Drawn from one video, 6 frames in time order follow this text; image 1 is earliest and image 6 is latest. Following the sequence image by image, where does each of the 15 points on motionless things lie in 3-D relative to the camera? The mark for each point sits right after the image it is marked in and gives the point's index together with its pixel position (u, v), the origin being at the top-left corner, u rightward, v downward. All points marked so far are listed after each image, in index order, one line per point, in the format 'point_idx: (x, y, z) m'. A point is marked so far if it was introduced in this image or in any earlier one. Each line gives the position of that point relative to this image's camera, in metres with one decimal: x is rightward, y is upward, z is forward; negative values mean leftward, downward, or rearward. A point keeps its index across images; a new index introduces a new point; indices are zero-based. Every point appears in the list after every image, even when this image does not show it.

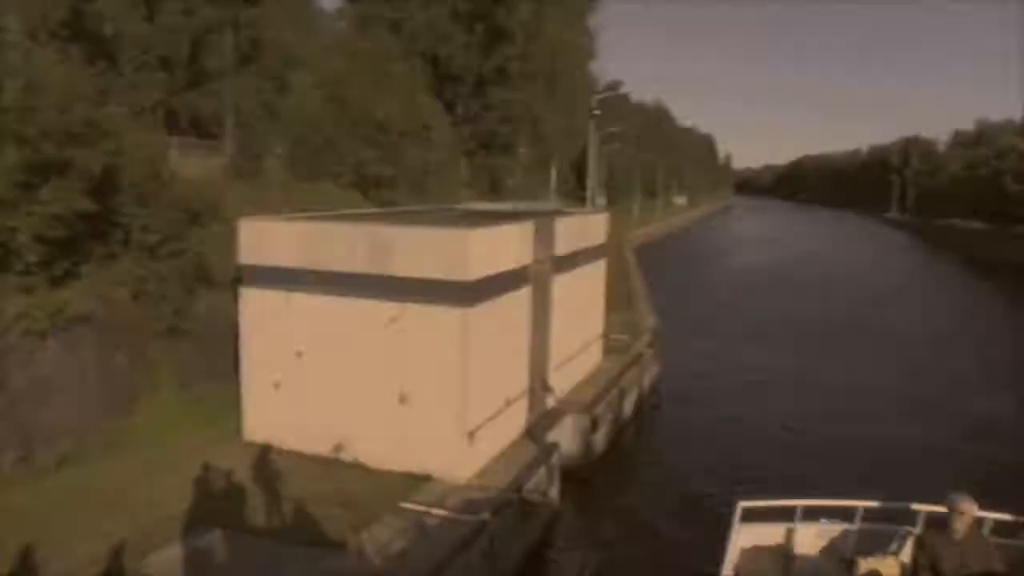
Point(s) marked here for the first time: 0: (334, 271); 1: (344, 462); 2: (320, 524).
0: (-3.0, +0.3, +15.2) m
1: (-3.0, -3.1, +15.6) m
2: (-2.9, -3.6, +13.2) m
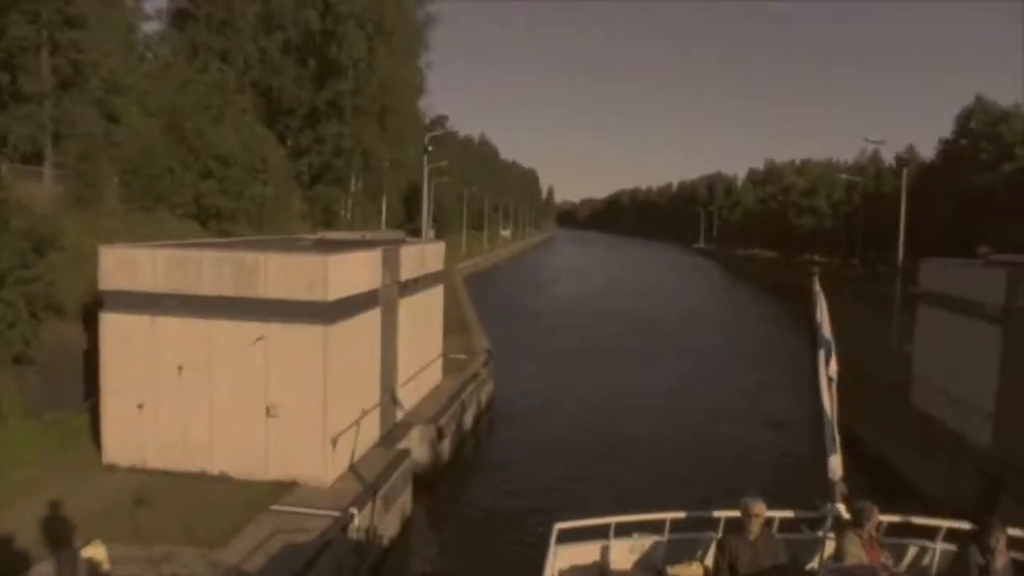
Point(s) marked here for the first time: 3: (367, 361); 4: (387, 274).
0: (-5.8, -0.2, +16.3) m
1: (-5.7, -3.5, +16.5) m
2: (-5.2, -3.9, +14.1) m
3: (-3.0, -1.4, +17.9) m
4: (-2.7, +0.3, +19.0) m
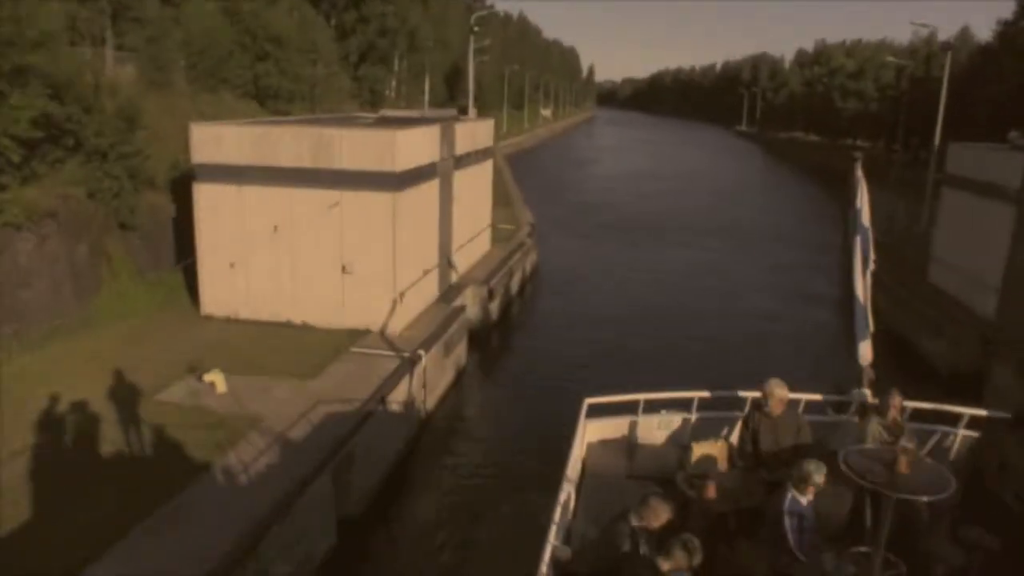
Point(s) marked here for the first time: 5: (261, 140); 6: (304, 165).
0: (-4.8, +2.5, +18.4) m
1: (-4.8, -0.8, +19.1) m
2: (-4.4, -1.5, +16.7) m
3: (-1.9, +1.4, +20.1) m
4: (-1.7, +3.3, +21.0) m
5: (-5.4, +3.1, +18.2) m
6: (-4.3, +2.6, +18.2) m
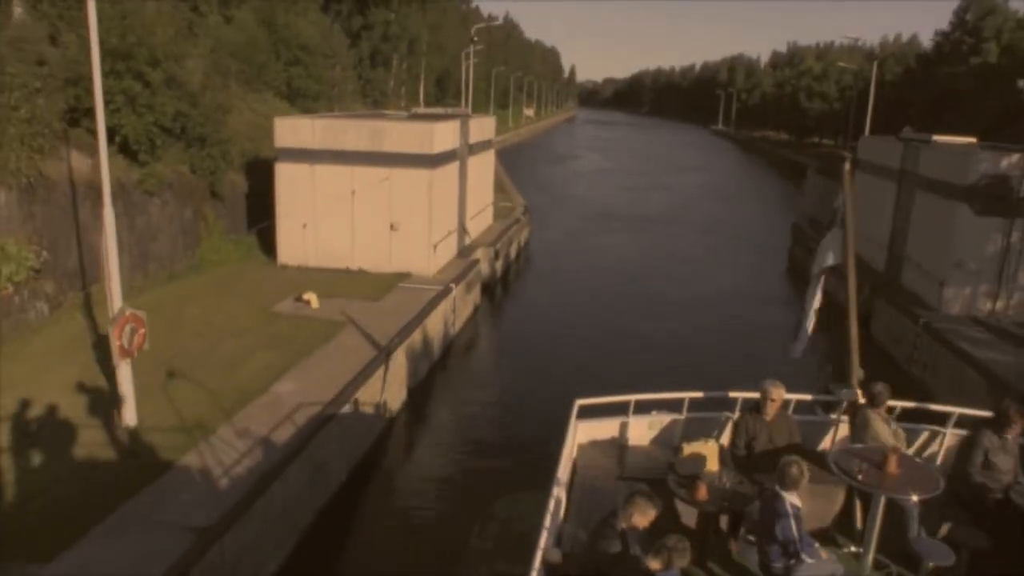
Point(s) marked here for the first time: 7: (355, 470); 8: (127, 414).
0: (-4.7, +3.8, +24.6) m
1: (-4.7, +0.5, +25.3) m
2: (-4.2, -0.2, +23.0) m
3: (-1.9, +2.8, +26.4) m
4: (-1.6, +4.6, +27.3) m
5: (-5.2, +4.4, +24.5) m
6: (-4.1, +3.9, +24.5) m
7: (-3.3, -3.7, +17.8) m
8: (-6.3, -2.0, +14.5) m
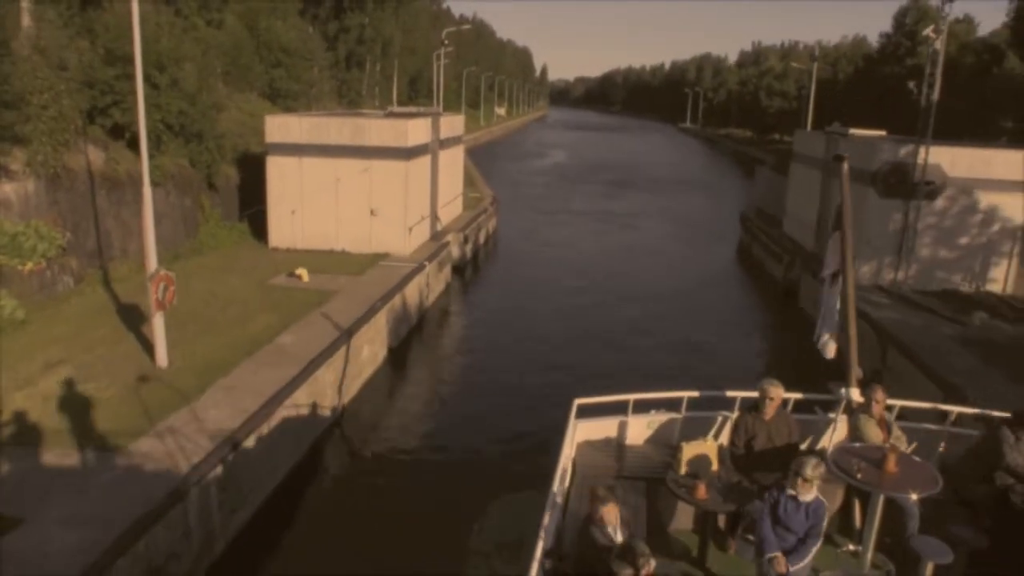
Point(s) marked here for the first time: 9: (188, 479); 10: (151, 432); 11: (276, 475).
0: (-5.8, +4.5, +27.6) m
1: (-5.7, +1.2, +28.3) m
2: (-5.2, +0.5, +26.0) m
3: (-3.0, +3.5, +29.5) m
4: (-2.7, +5.3, +30.3) m
5: (-6.3, +5.1, +27.4) m
6: (-5.2, +4.6, +27.5) m
7: (-4.1, -3.0, +20.9) m
8: (-7.1, -1.4, +17.5) m
9: (-4.7, -2.7, +12.8) m
10: (-6.0, -2.4, +14.6) m
11: (-4.5, -3.6, +16.9) m
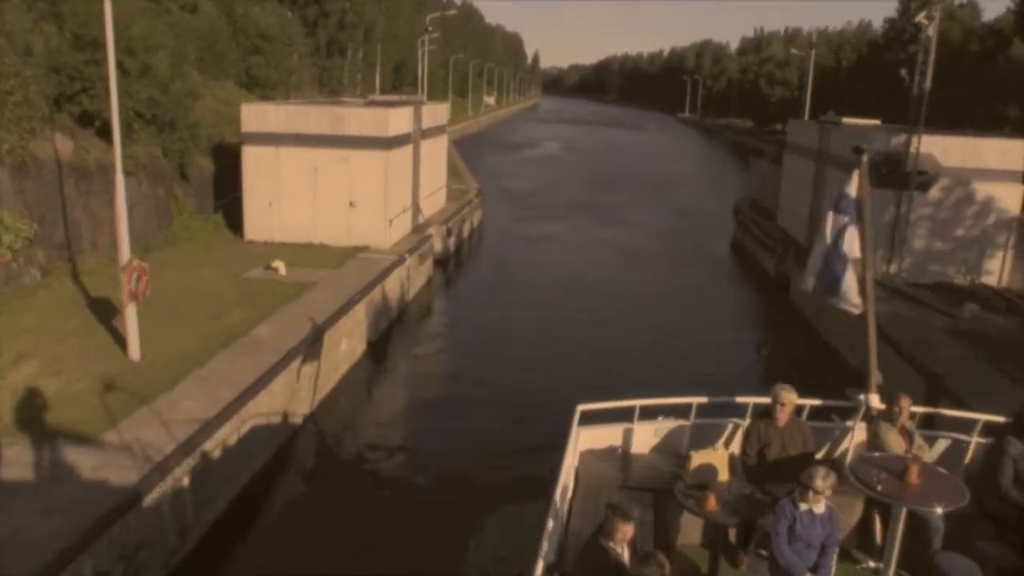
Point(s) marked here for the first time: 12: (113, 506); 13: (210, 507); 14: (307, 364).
0: (-6.3, +4.7, +26.8) m
1: (-6.3, +1.4, +27.5) m
2: (-5.7, +0.7, +25.2) m
3: (-3.5, +3.7, +28.7) m
4: (-3.3, +5.5, +29.6) m
5: (-6.8, +5.3, +26.6) m
6: (-5.7, +4.8, +26.7) m
7: (-4.5, -2.9, +20.1) m
8: (-7.4, -1.2, +16.7) m
9: (-4.9, -2.6, +12.0) m
10: (-6.3, -2.3, +13.8) m
11: (-4.9, -3.4, +16.2) m
12: (-5.1, -2.8, +11.0) m
13: (-4.9, -3.6, +14.2) m
14: (-4.5, -1.7, +19.4) m
